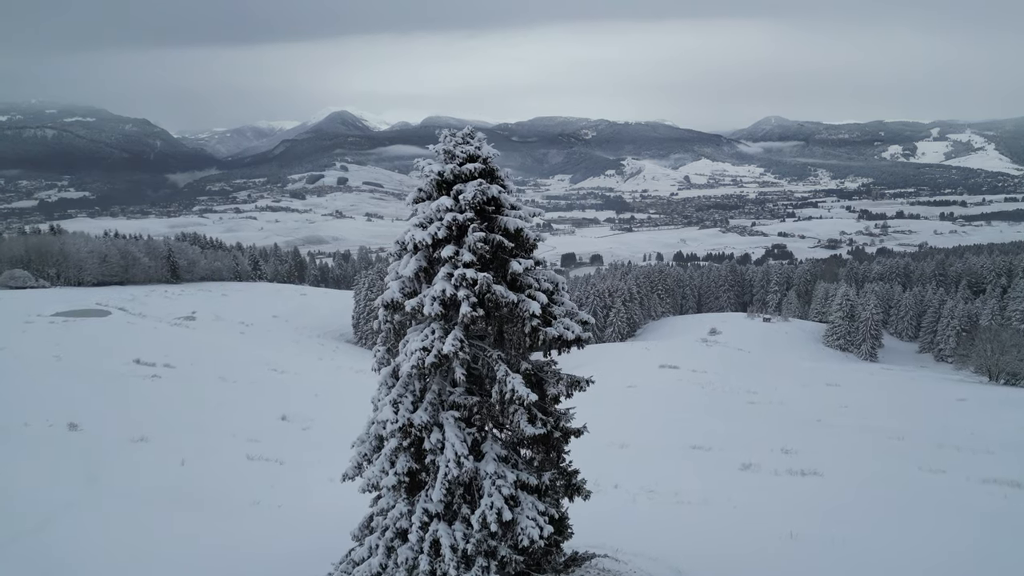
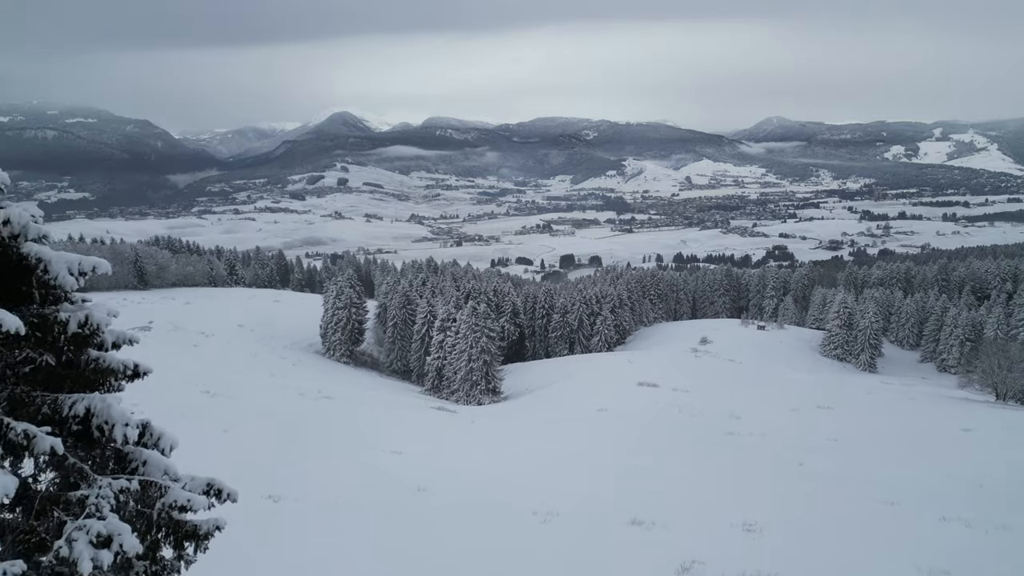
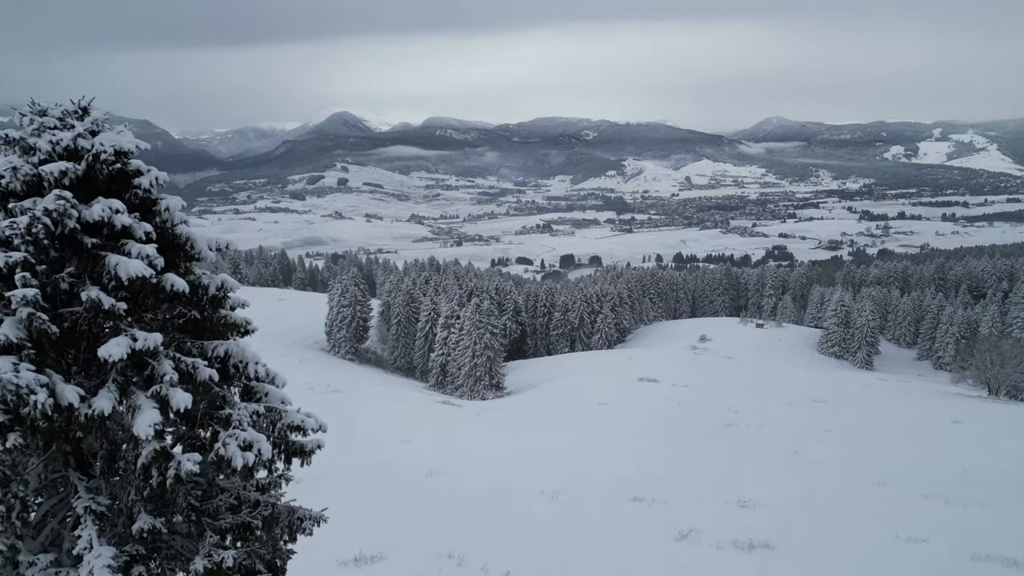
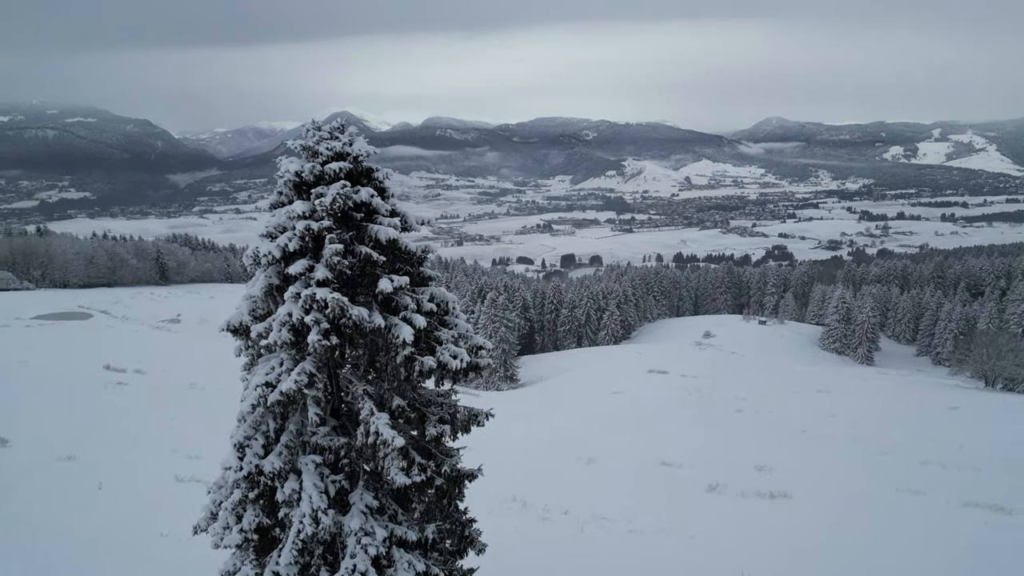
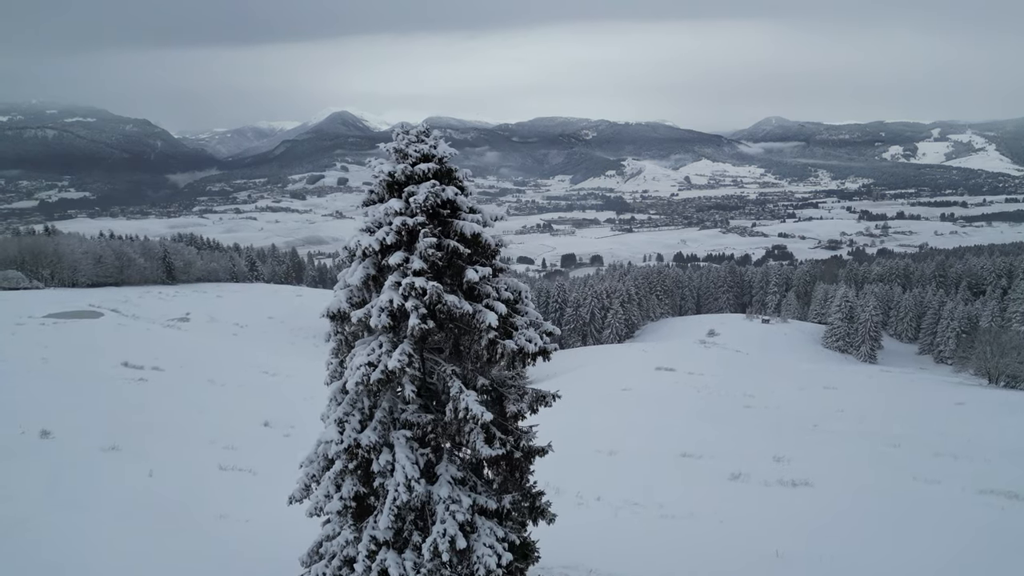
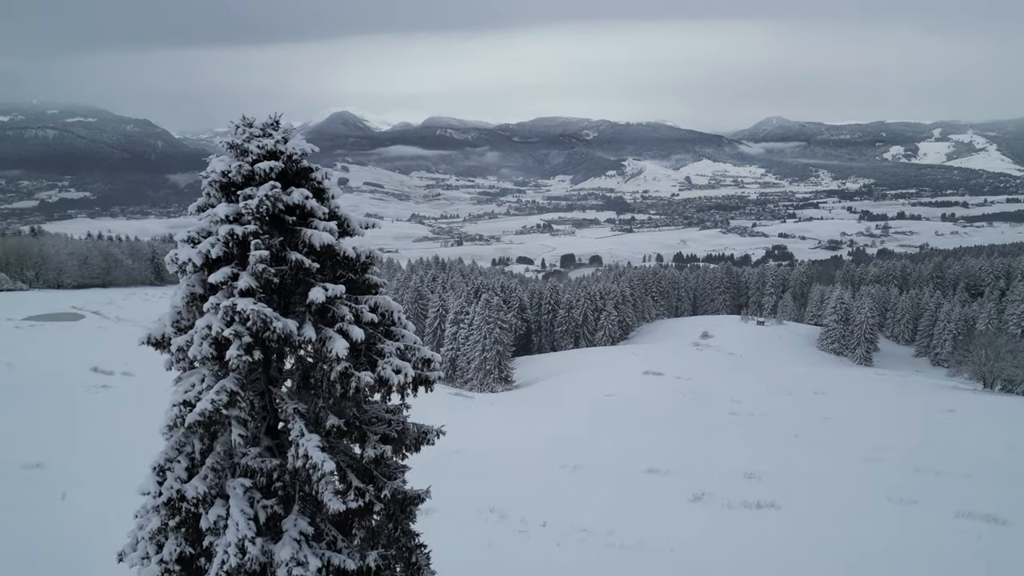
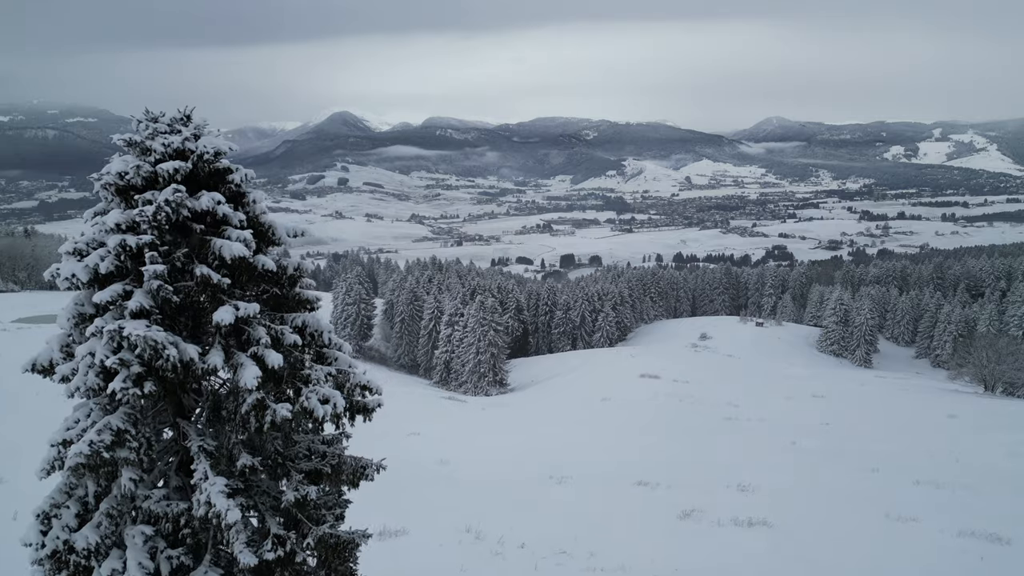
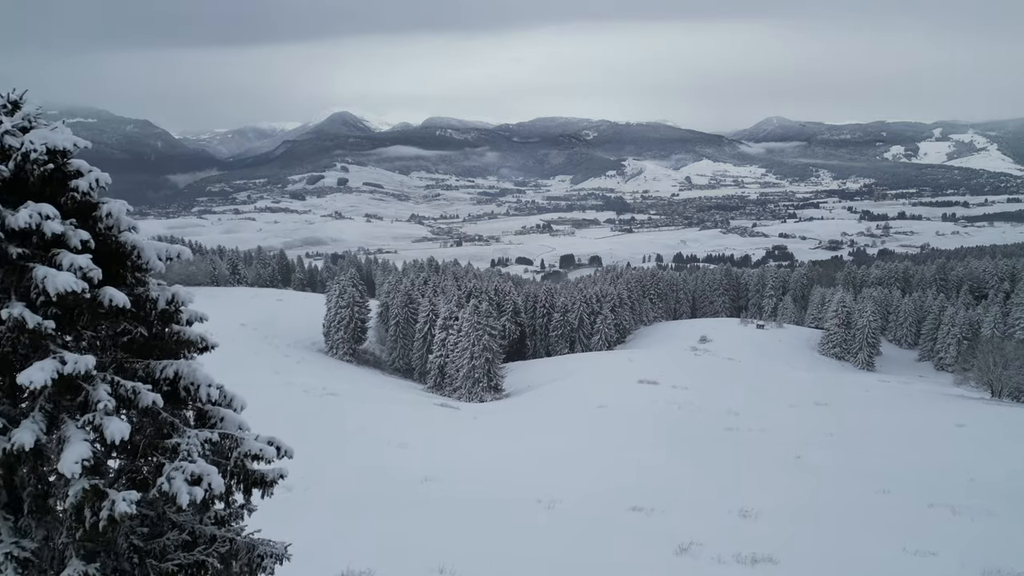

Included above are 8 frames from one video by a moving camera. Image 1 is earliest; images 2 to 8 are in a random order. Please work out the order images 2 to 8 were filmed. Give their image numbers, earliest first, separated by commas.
5, 4, 6, 7, 3, 8, 2
